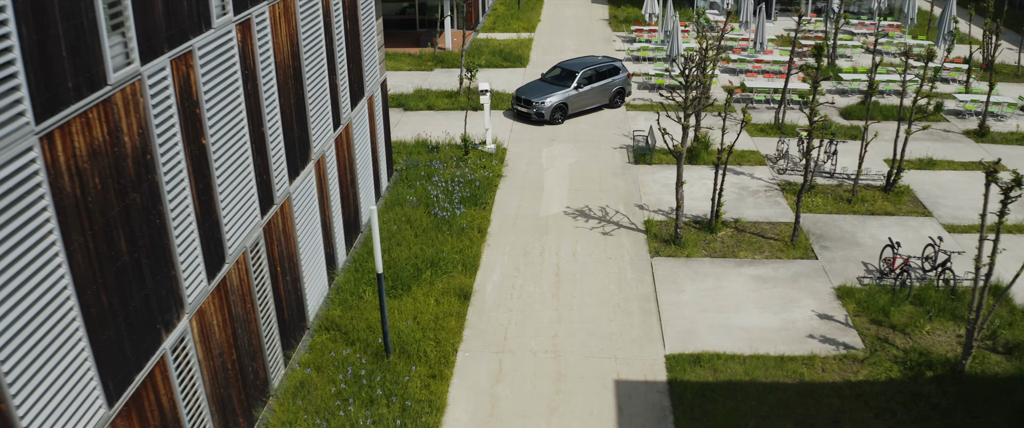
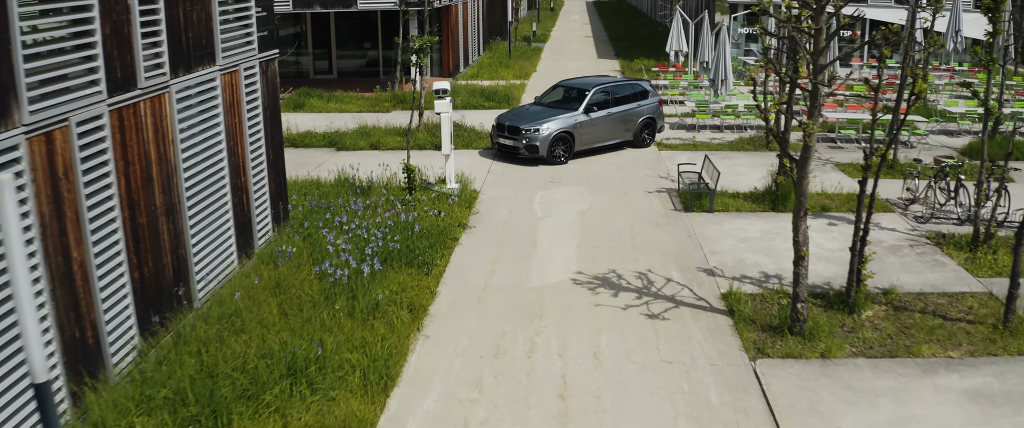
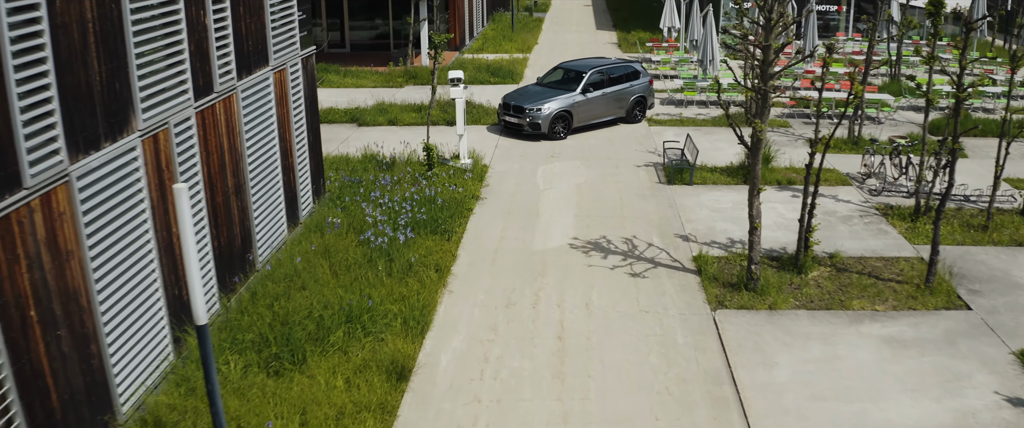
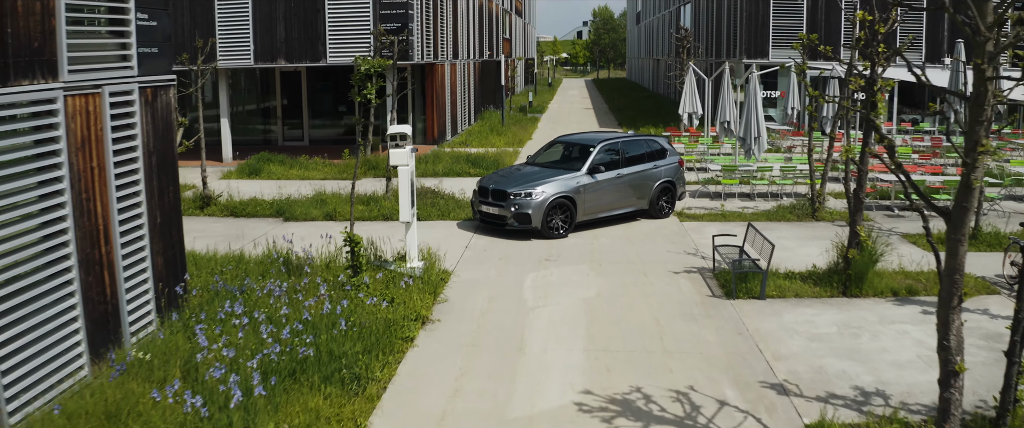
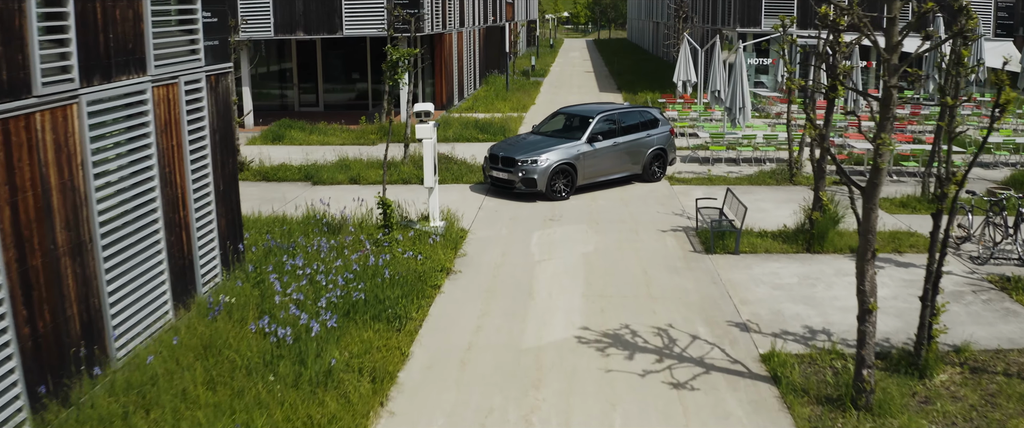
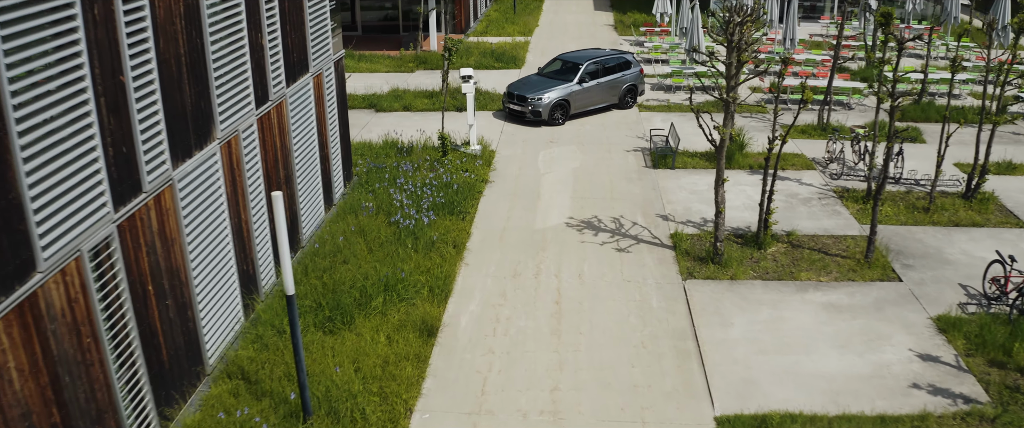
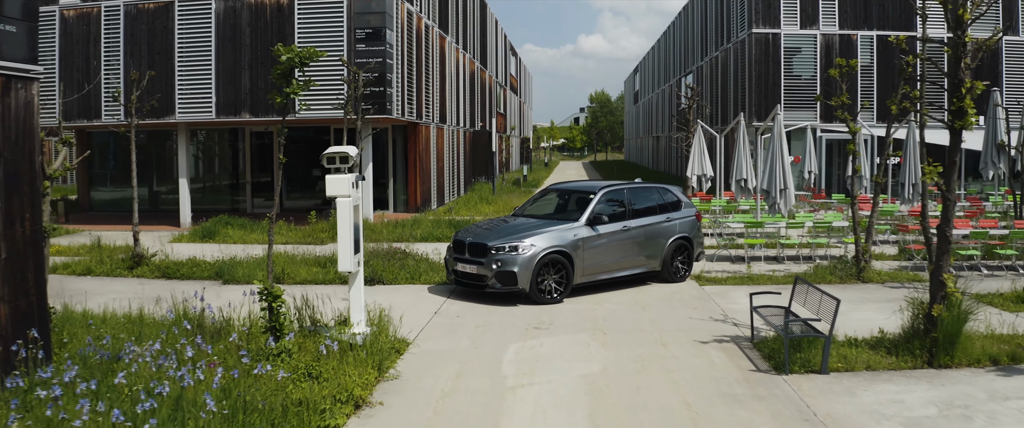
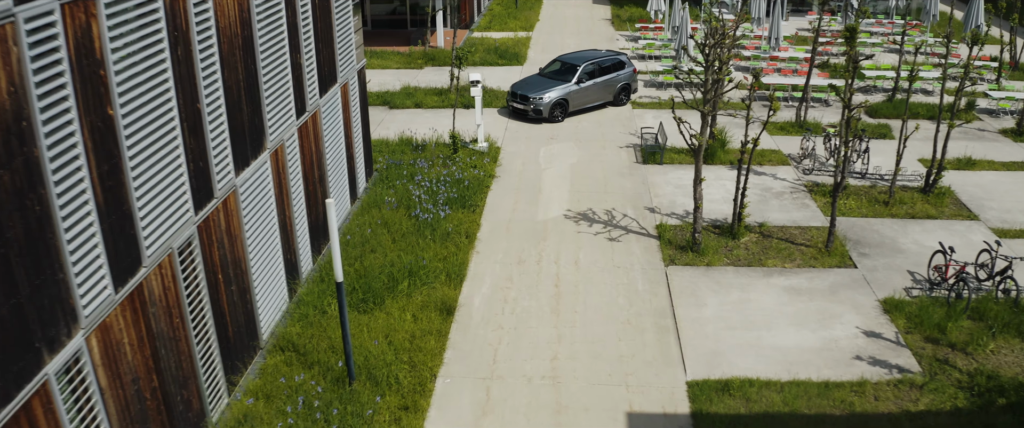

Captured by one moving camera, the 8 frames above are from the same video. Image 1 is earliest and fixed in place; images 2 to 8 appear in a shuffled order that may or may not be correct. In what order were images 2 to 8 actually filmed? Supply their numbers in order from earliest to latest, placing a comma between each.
8, 6, 3, 2, 5, 4, 7
